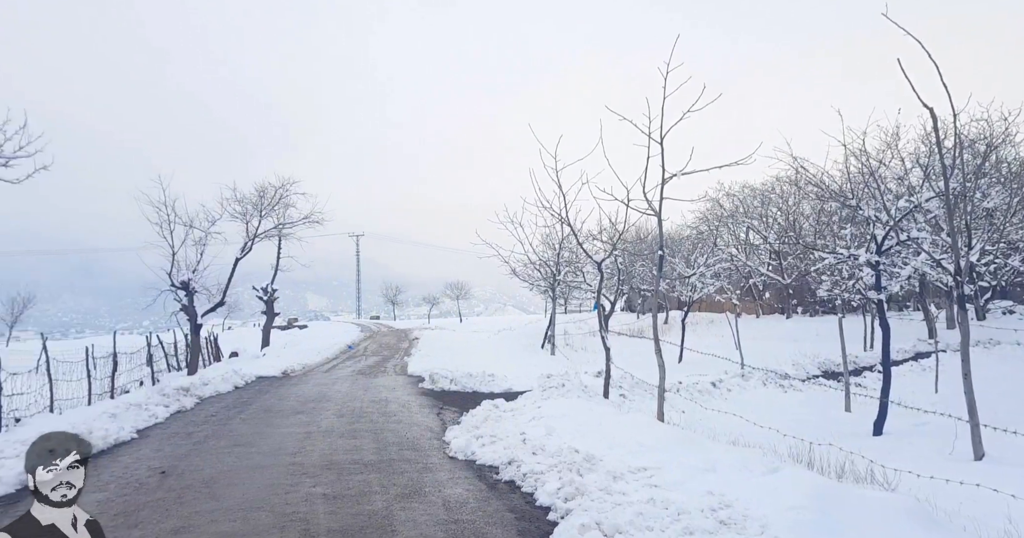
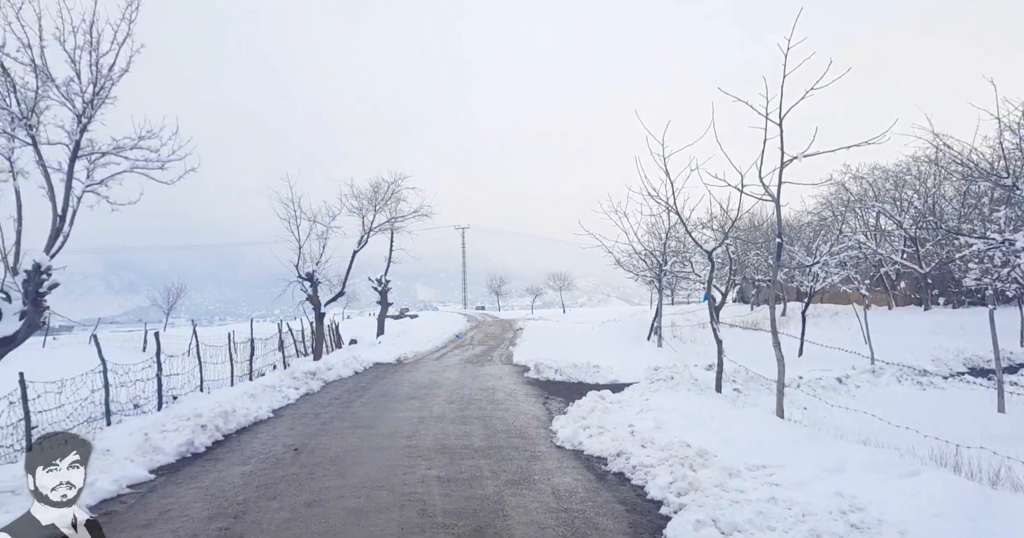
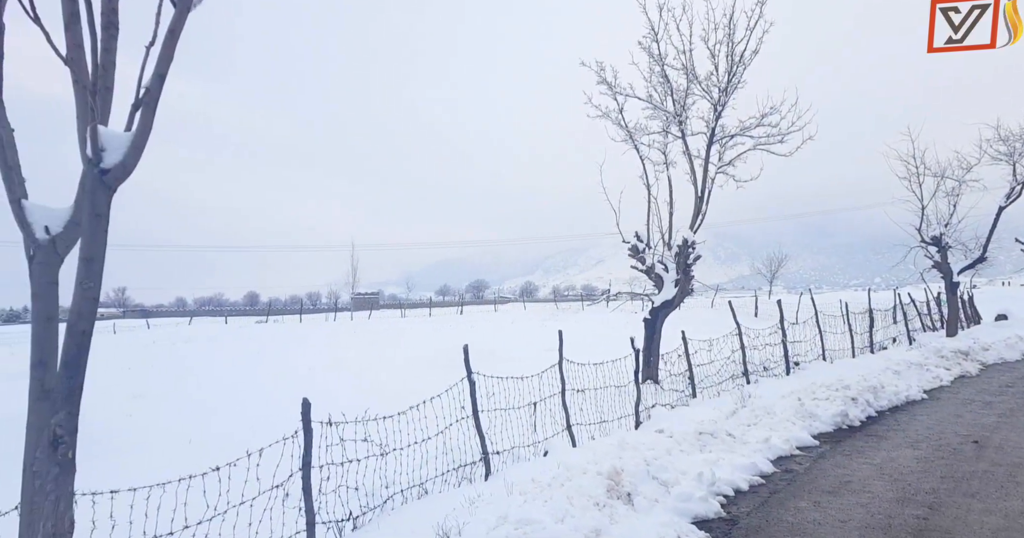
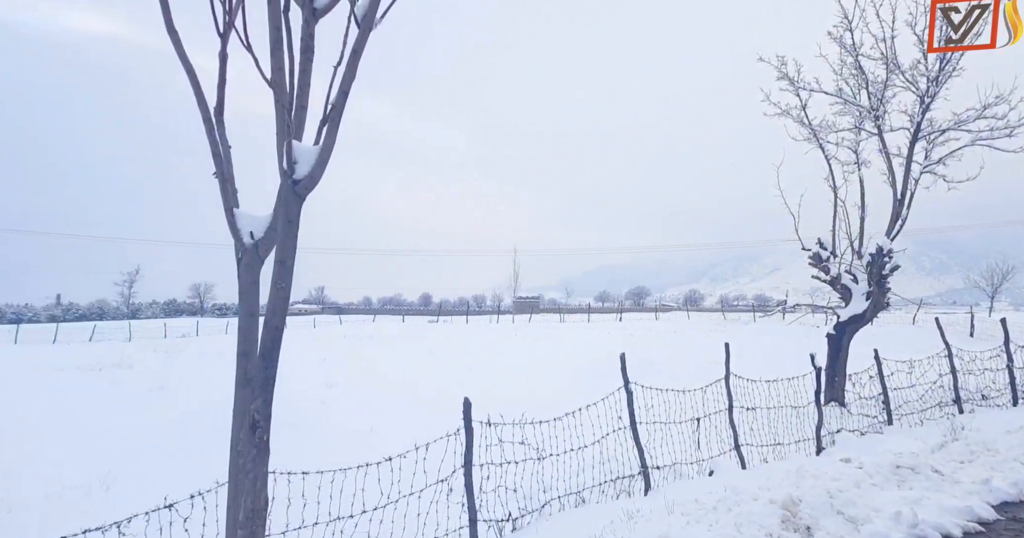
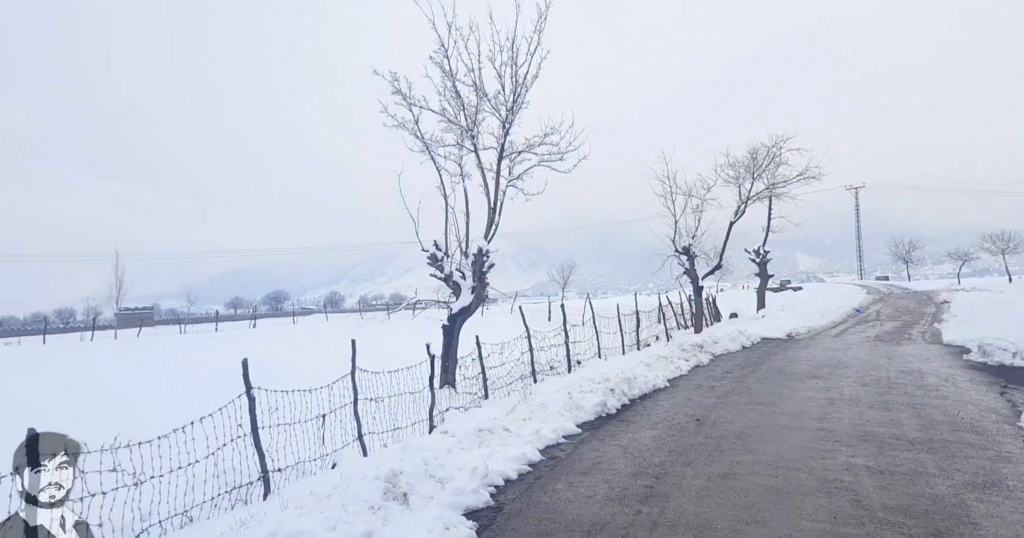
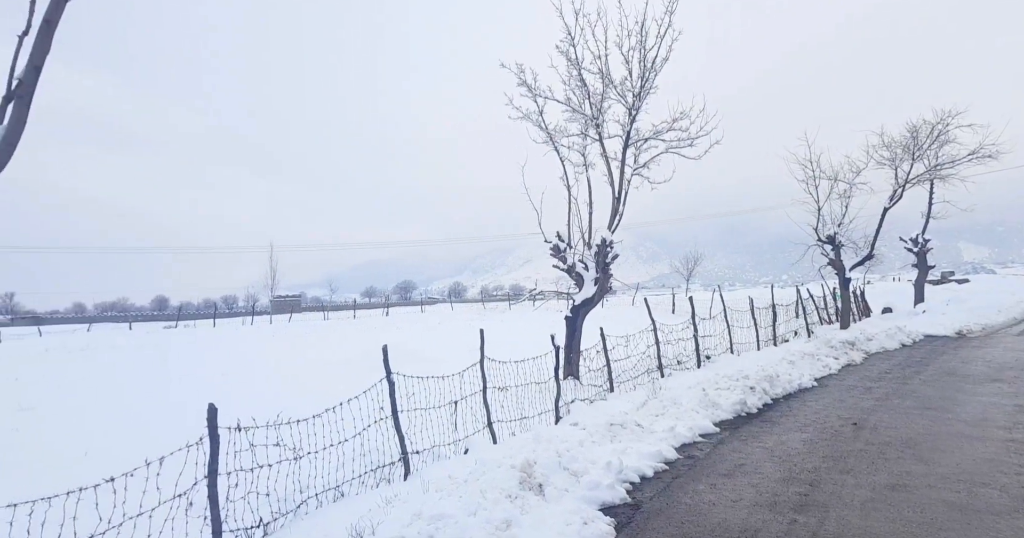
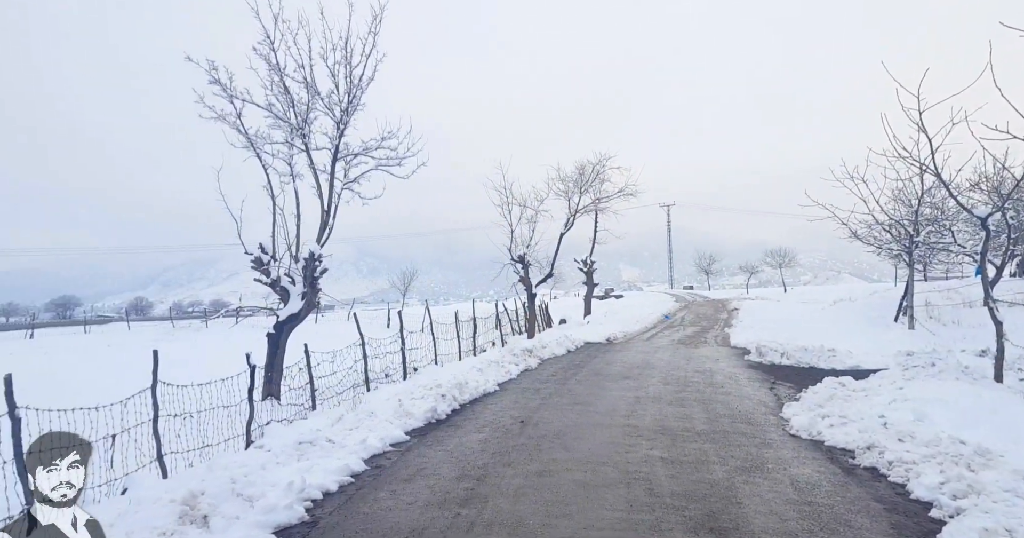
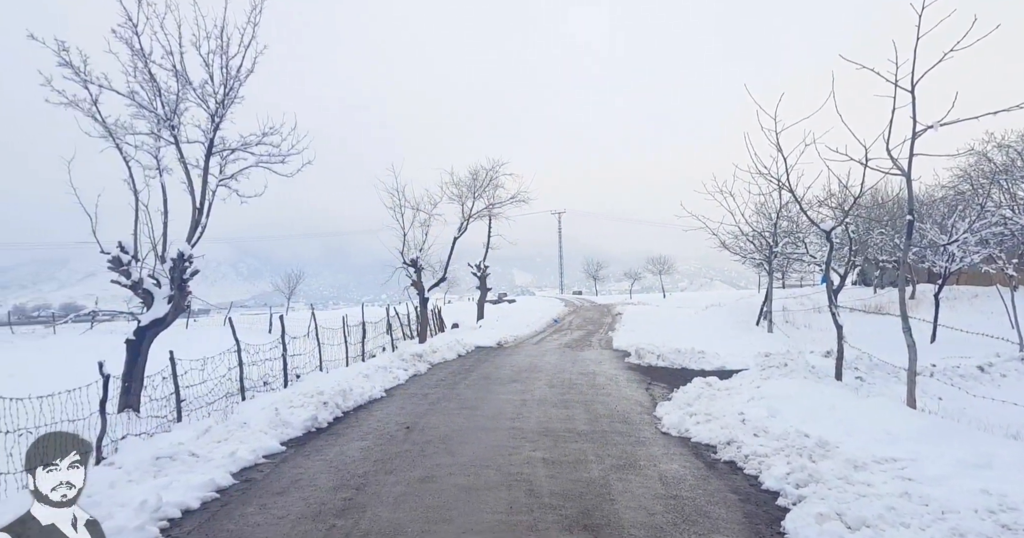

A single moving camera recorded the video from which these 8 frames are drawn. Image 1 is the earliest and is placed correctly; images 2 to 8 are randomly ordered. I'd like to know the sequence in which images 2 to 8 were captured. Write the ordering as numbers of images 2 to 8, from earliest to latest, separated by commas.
2, 8, 7, 5, 6, 3, 4
